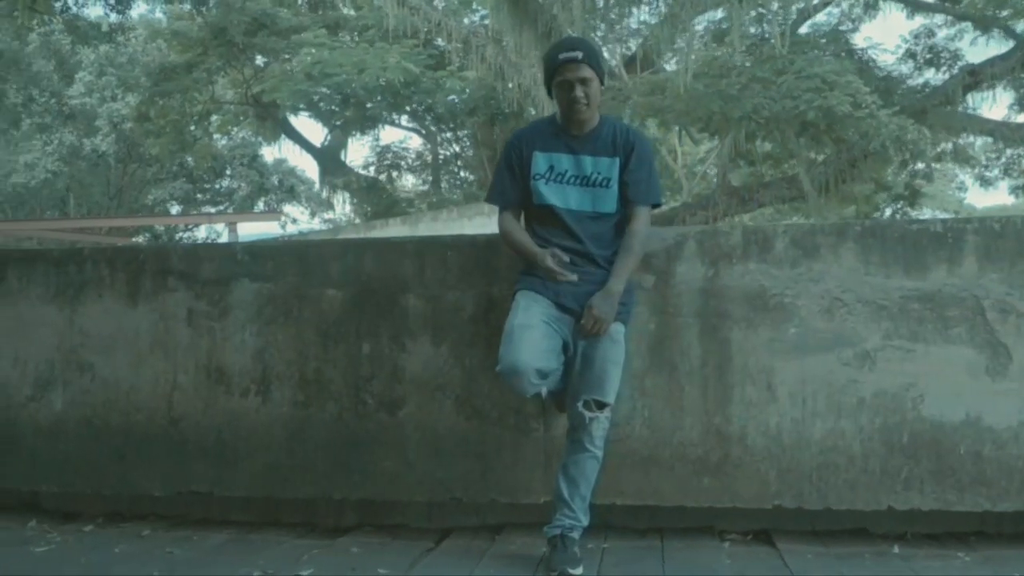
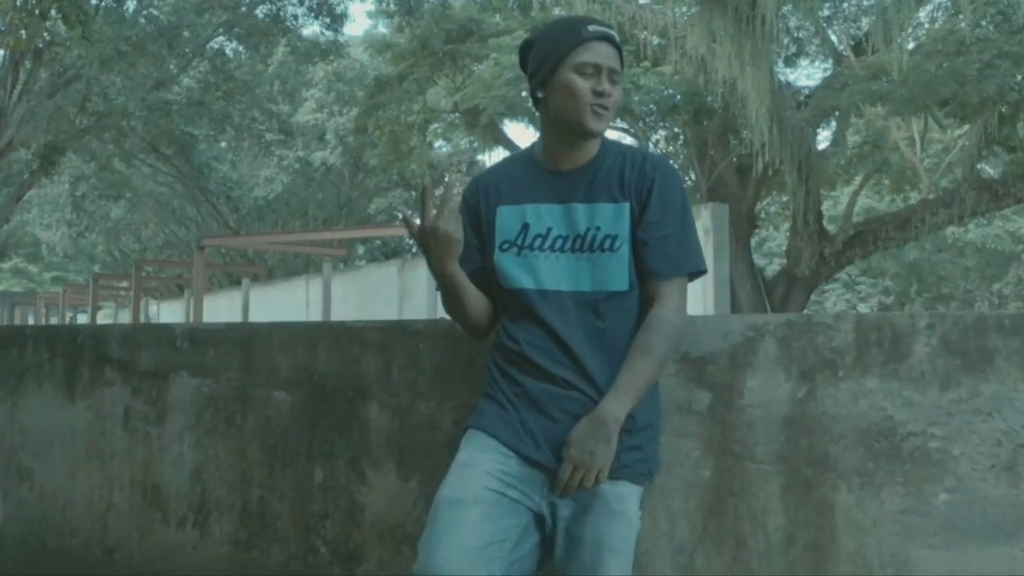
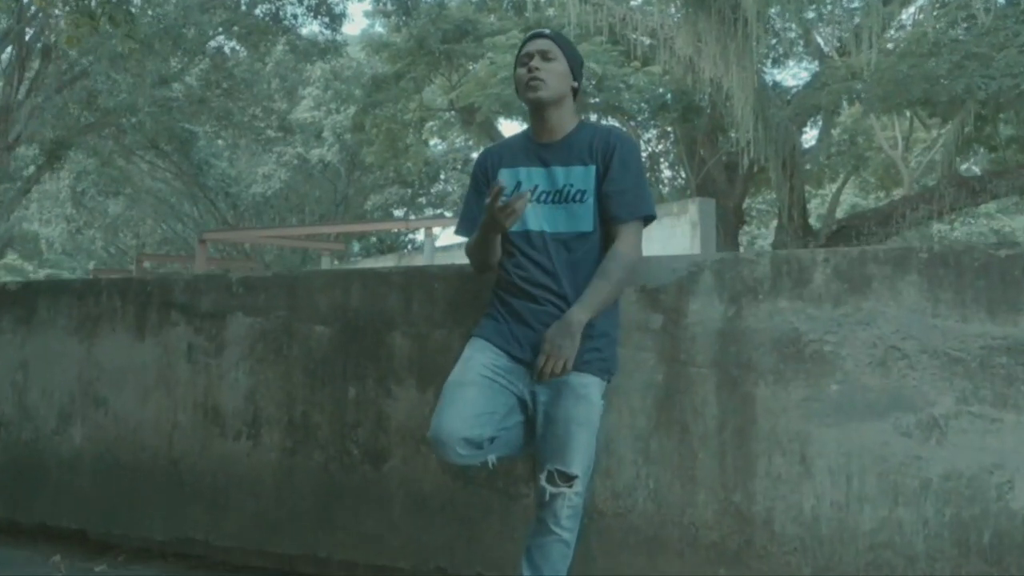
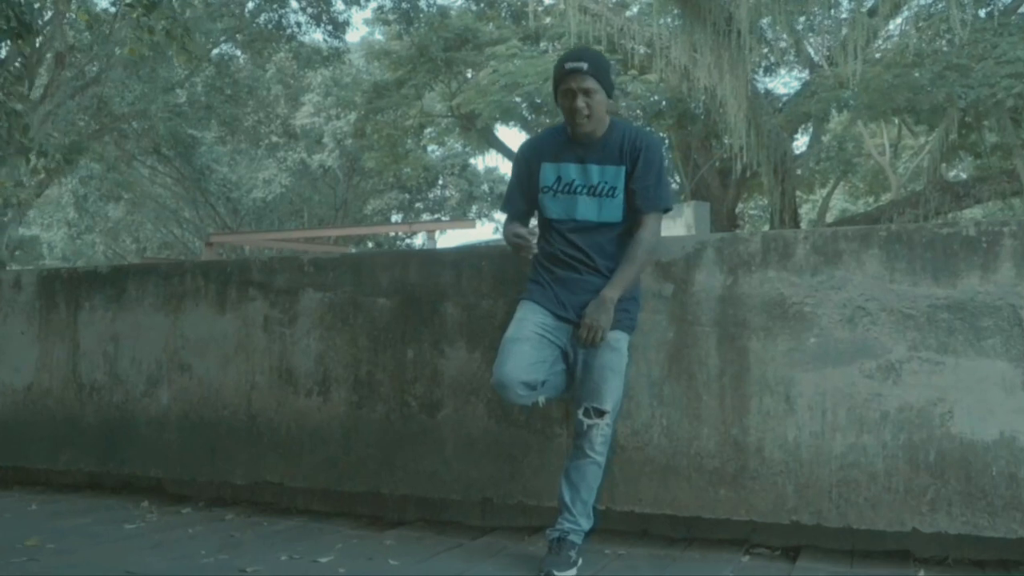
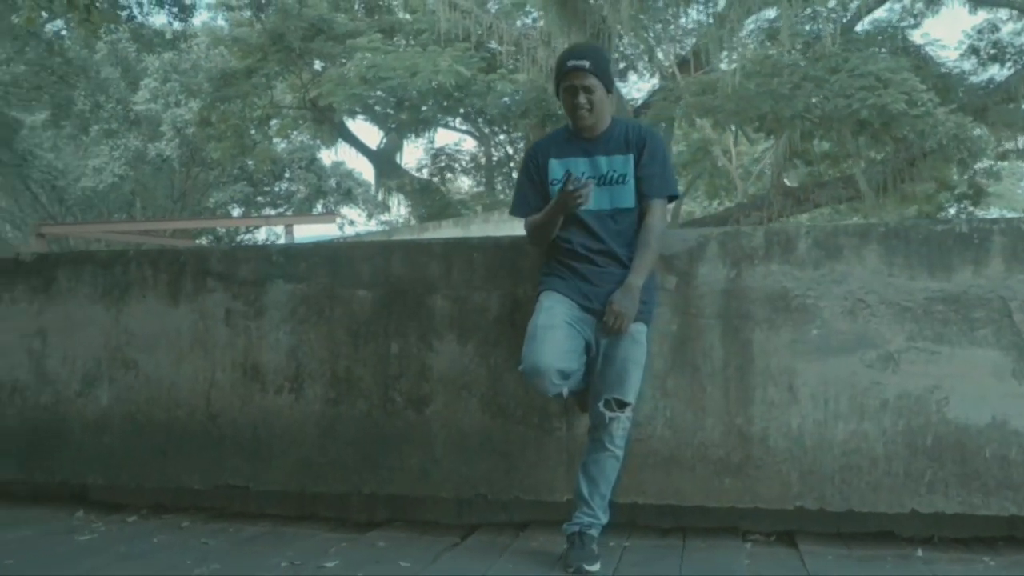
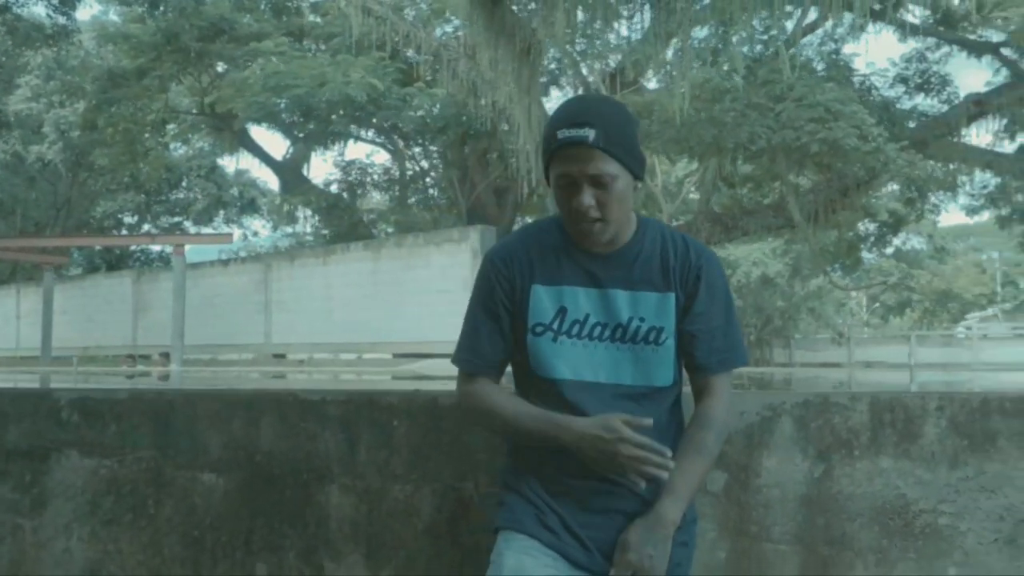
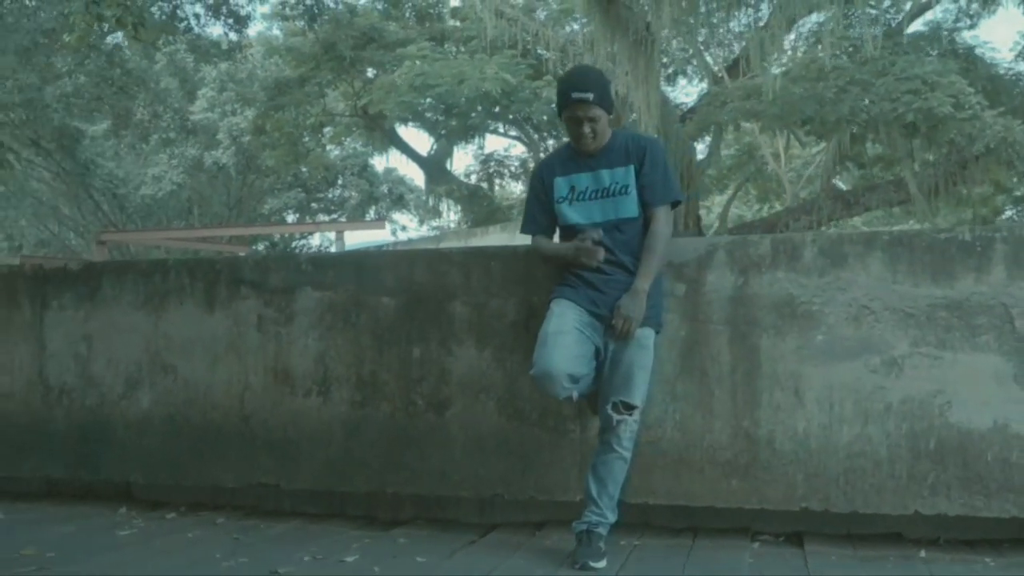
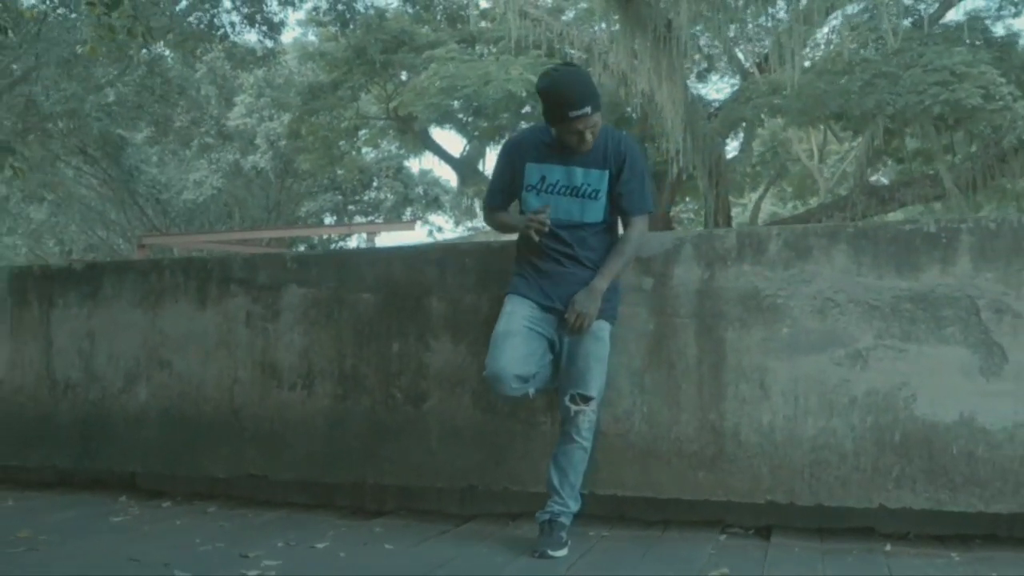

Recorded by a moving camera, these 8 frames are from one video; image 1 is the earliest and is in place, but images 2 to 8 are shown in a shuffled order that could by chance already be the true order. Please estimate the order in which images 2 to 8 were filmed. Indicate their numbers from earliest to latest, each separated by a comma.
5, 7, 8, 4, 3, 2, 6
